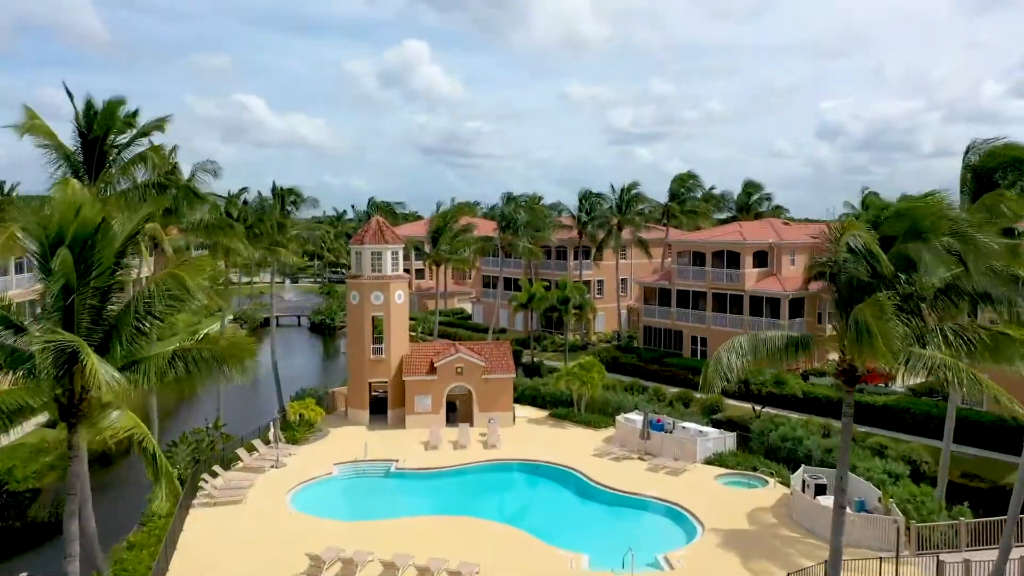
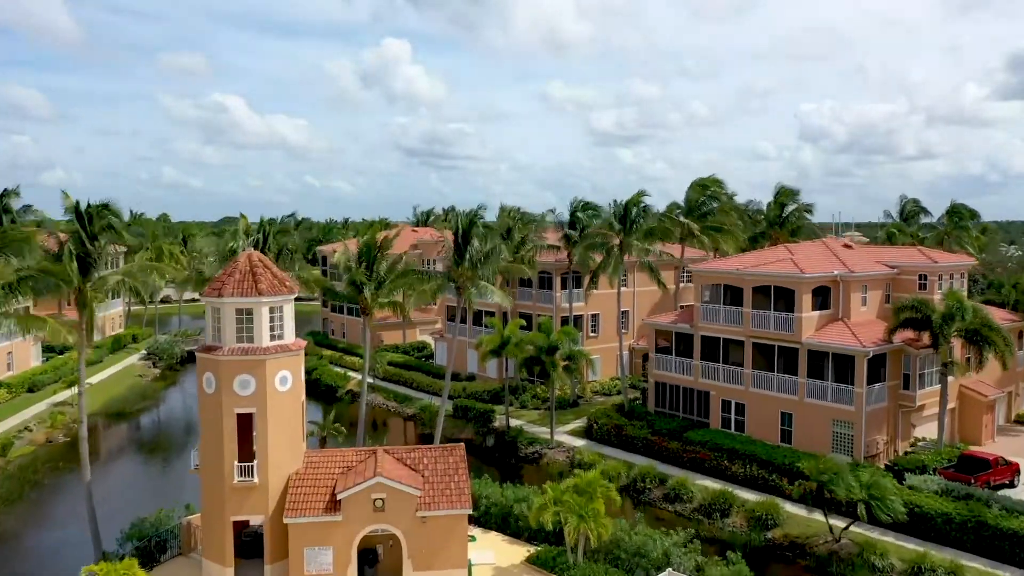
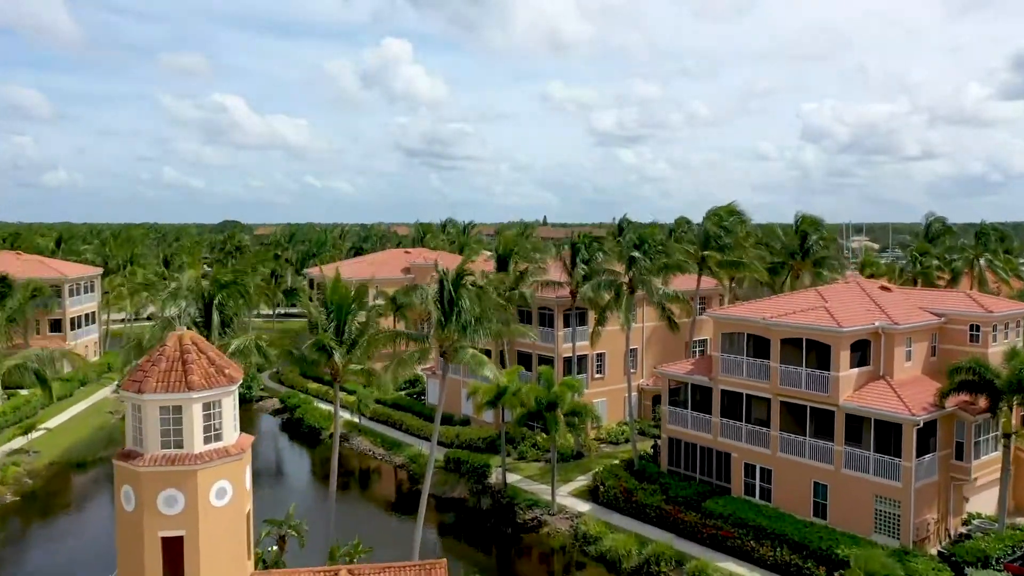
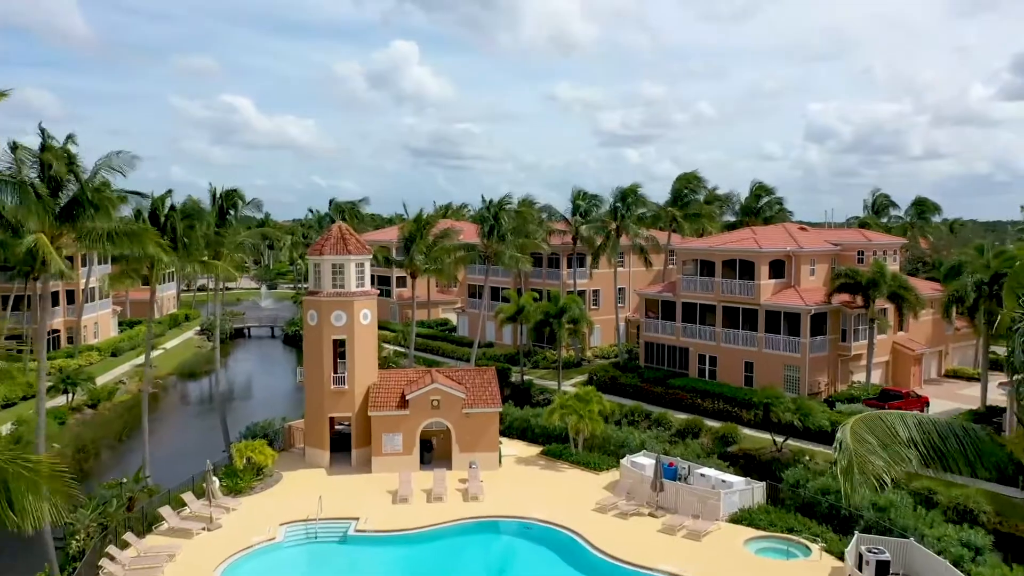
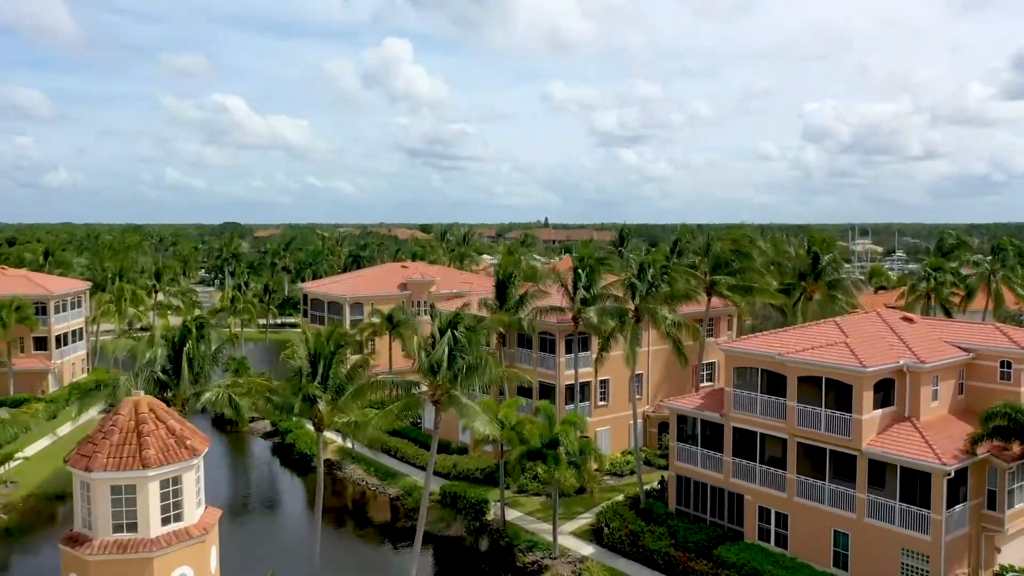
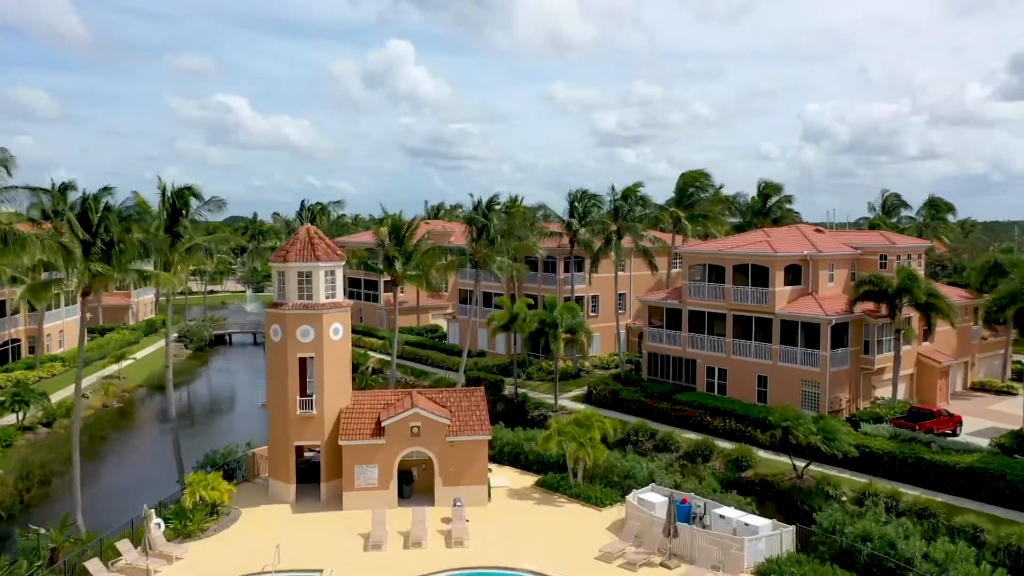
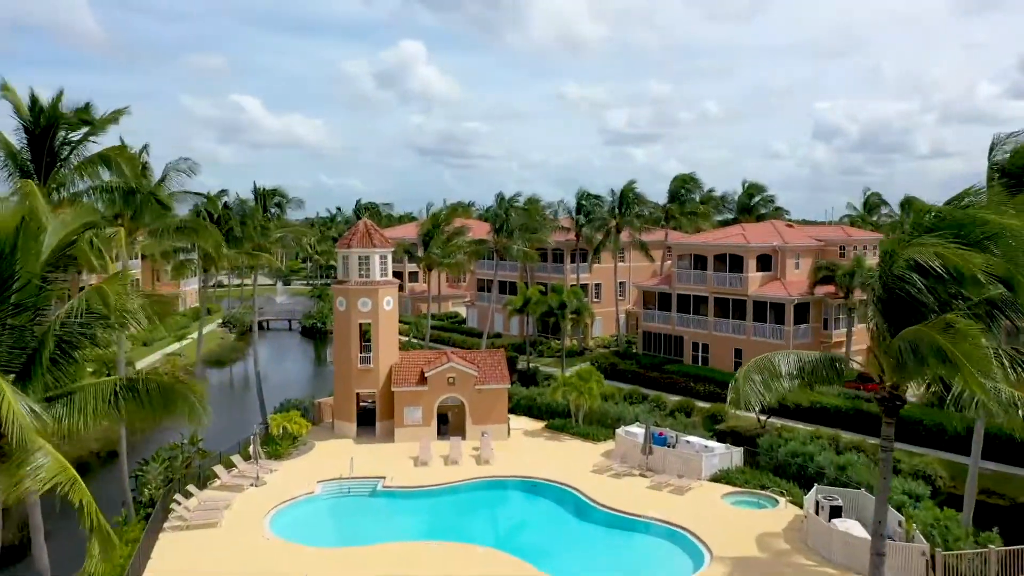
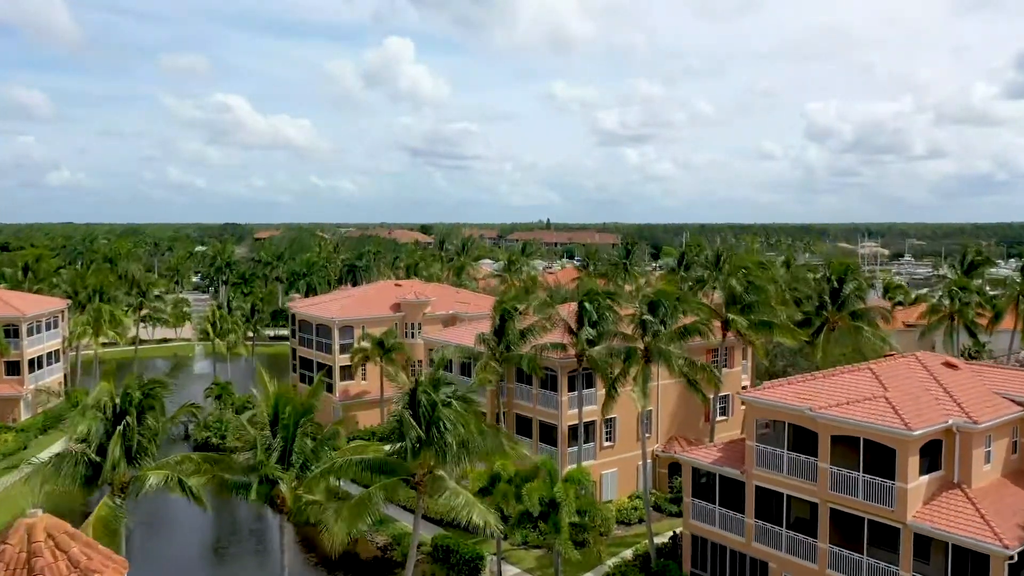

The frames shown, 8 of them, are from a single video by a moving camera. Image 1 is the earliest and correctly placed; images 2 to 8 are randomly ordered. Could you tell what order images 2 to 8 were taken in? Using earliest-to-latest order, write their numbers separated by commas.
7, 4, 6, 2, 3, 5, 8
